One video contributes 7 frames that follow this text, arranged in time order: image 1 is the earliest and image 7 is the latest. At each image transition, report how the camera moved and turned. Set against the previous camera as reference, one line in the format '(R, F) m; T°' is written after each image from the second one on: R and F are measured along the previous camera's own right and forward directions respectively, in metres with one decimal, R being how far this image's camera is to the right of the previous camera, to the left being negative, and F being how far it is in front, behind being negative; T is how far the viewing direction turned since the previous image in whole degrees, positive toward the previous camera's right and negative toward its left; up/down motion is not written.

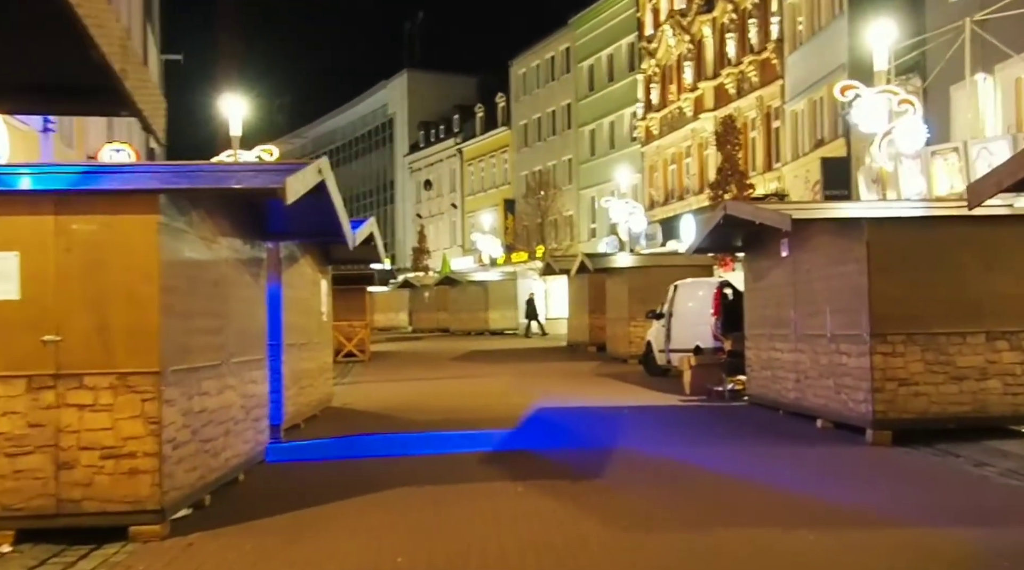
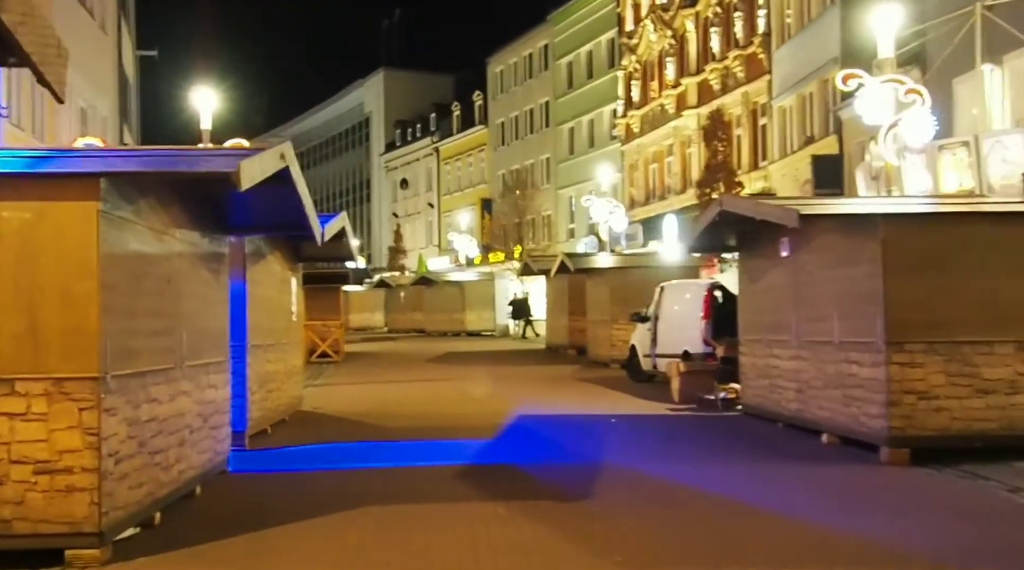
(-0.1, +1.1) m; +1°
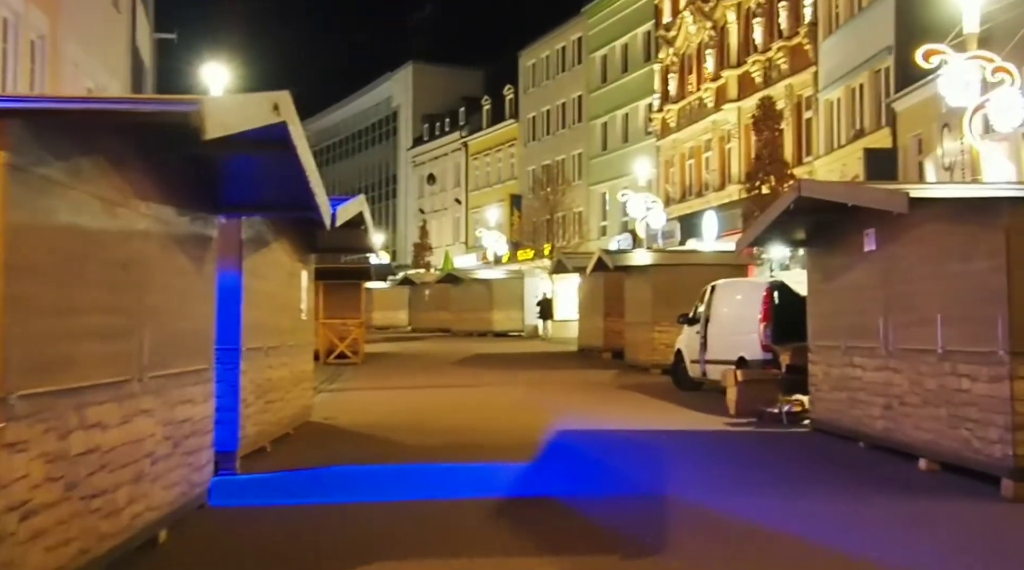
(-0.1, +2.2) m; -1°
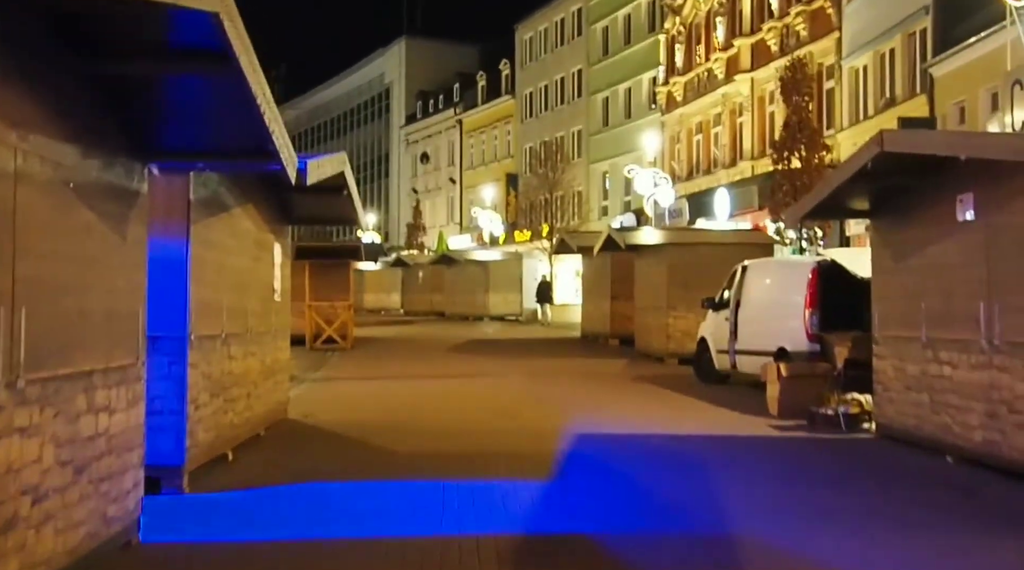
(-0.2, +2.5) m; 0°
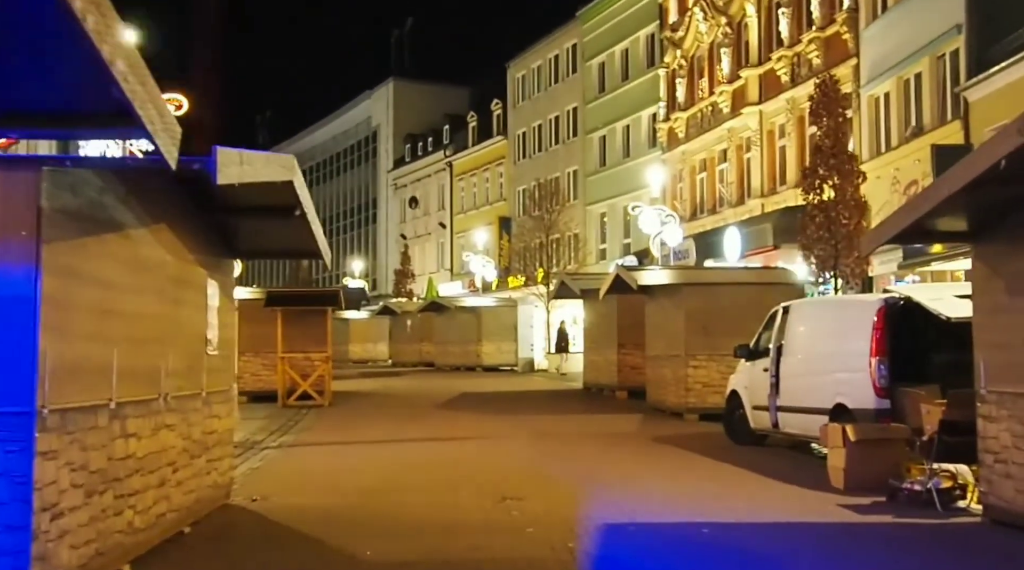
(-0.1, +3.1) m; 0°
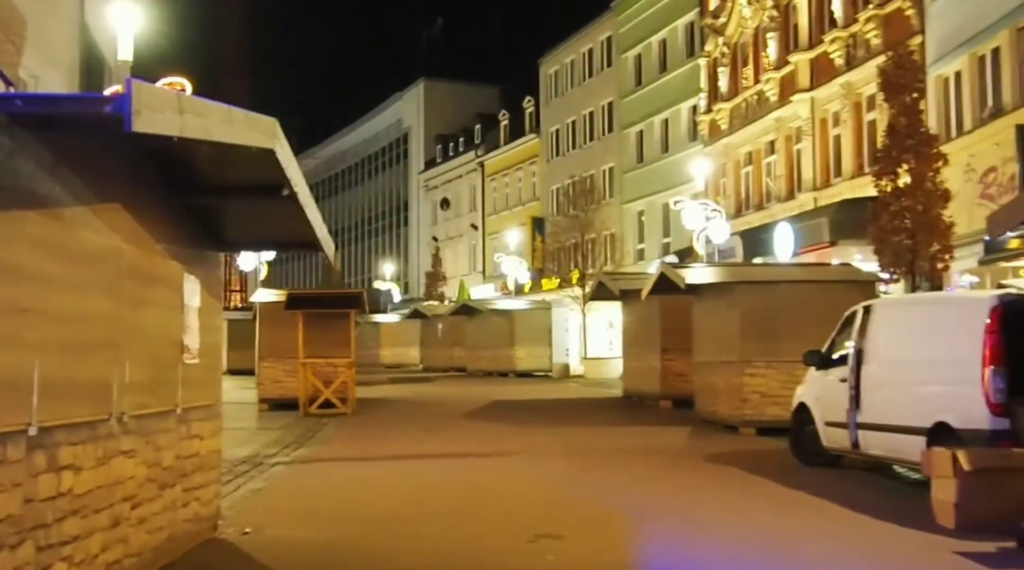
(-0.1, +2.1) m; -2°
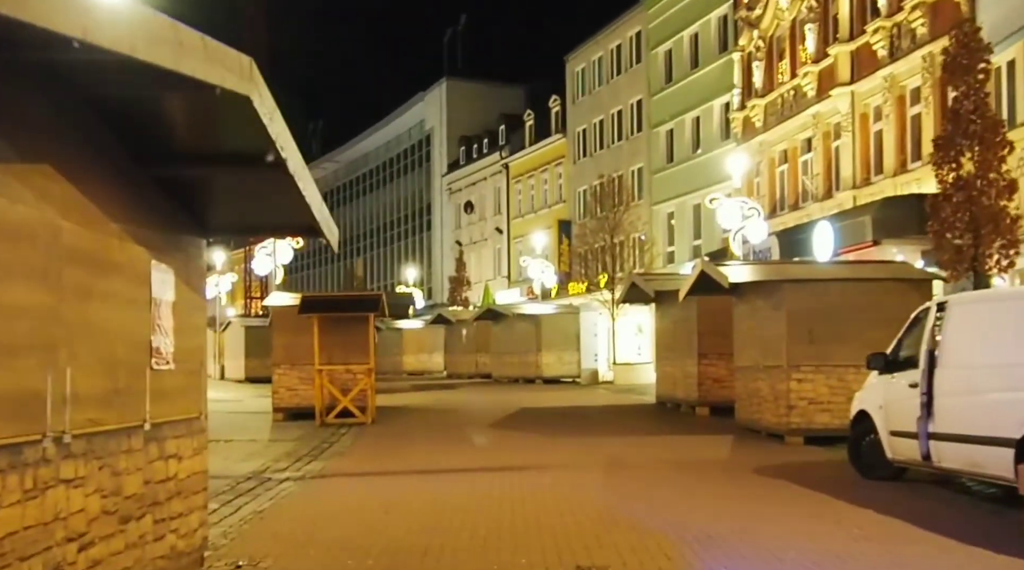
(0.0, +1.4) m; -1°
